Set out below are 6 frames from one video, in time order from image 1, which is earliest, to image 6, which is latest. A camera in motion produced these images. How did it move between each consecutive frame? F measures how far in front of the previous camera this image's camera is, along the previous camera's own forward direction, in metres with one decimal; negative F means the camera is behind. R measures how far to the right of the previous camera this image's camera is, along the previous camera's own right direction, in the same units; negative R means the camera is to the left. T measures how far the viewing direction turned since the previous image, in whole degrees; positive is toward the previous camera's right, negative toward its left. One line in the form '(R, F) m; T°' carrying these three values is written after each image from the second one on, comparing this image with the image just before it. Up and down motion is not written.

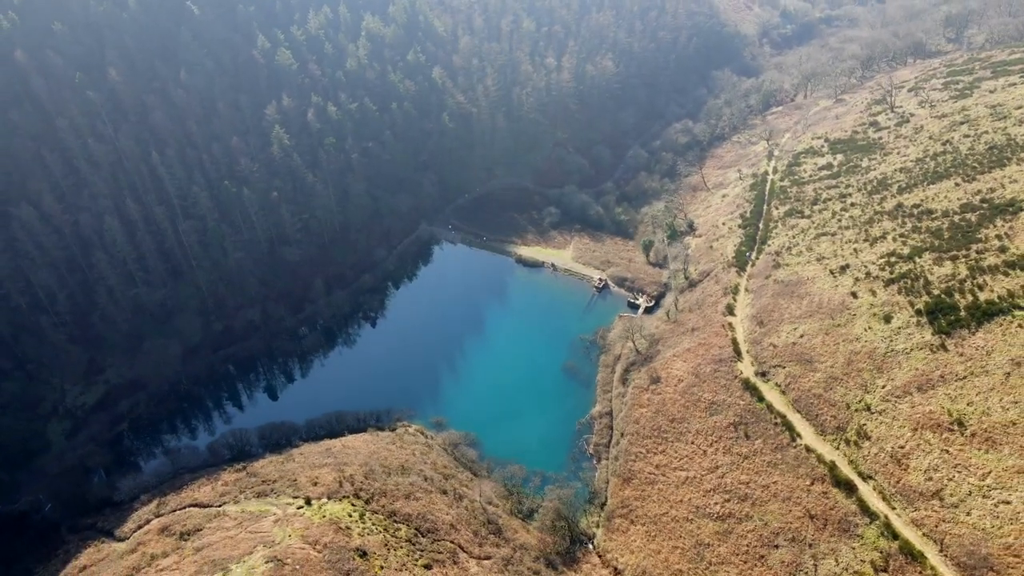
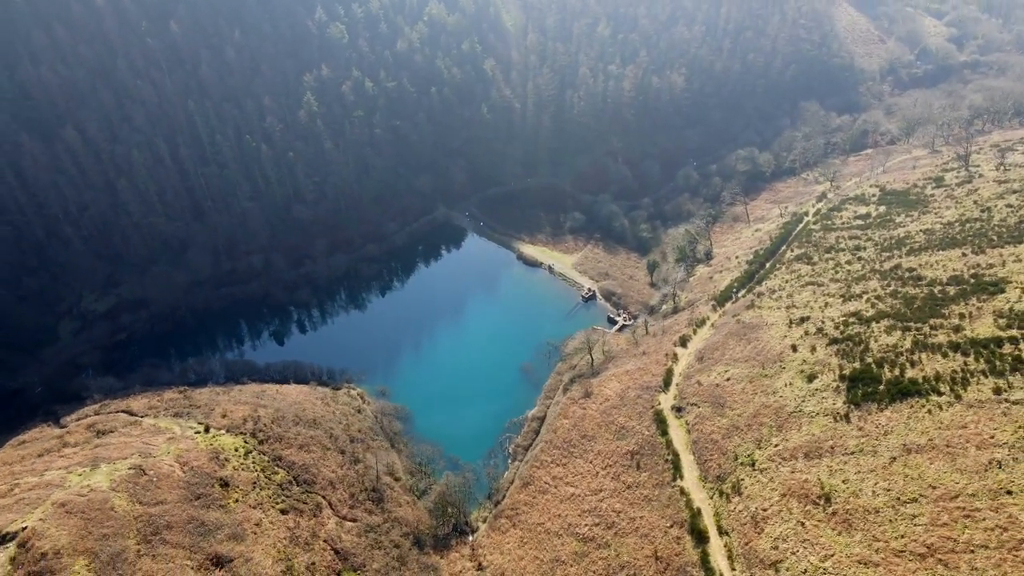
(+20.3, +0.6) m; -11°
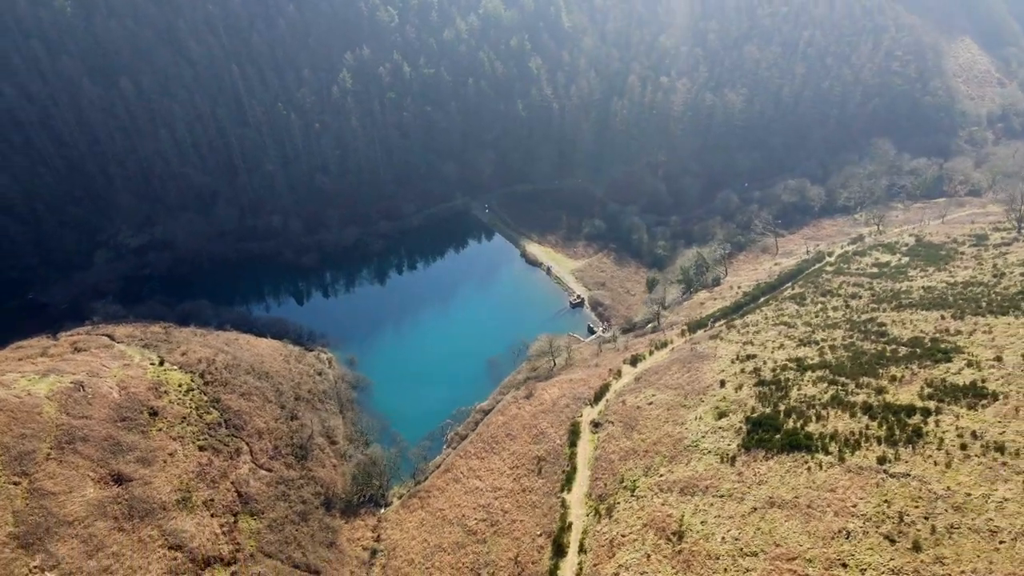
(+16.8, +0.3) m; -10°
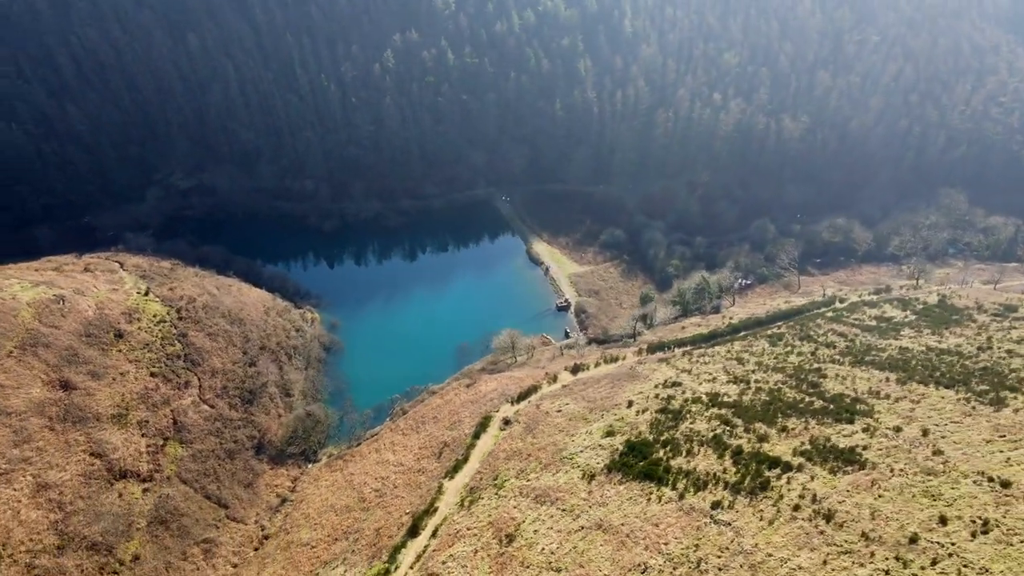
(+17.6, +0.6) m; -10°
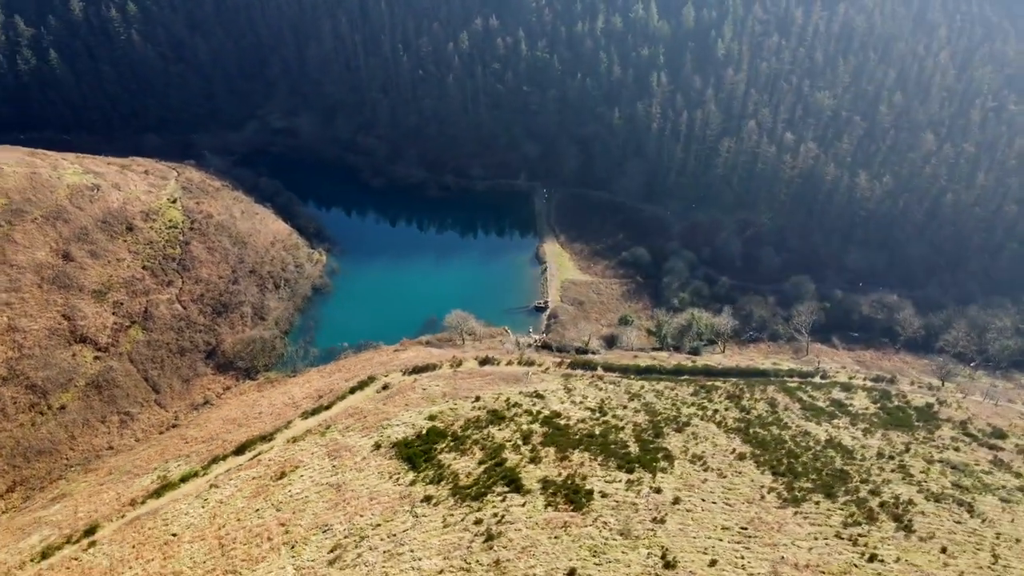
(+26.9, +1.9) m; -15°
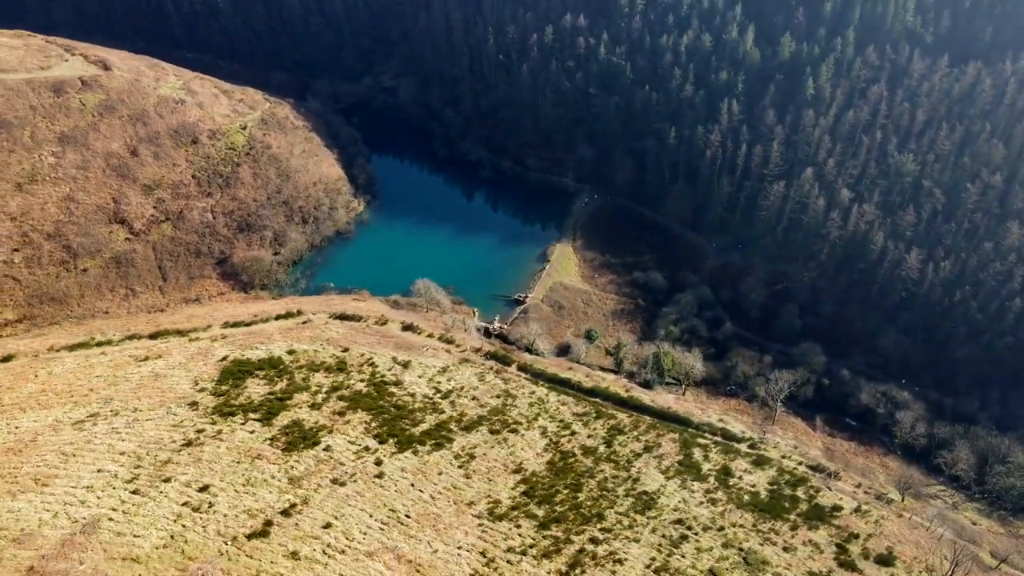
(+28.2, +2.1) m; -16°
